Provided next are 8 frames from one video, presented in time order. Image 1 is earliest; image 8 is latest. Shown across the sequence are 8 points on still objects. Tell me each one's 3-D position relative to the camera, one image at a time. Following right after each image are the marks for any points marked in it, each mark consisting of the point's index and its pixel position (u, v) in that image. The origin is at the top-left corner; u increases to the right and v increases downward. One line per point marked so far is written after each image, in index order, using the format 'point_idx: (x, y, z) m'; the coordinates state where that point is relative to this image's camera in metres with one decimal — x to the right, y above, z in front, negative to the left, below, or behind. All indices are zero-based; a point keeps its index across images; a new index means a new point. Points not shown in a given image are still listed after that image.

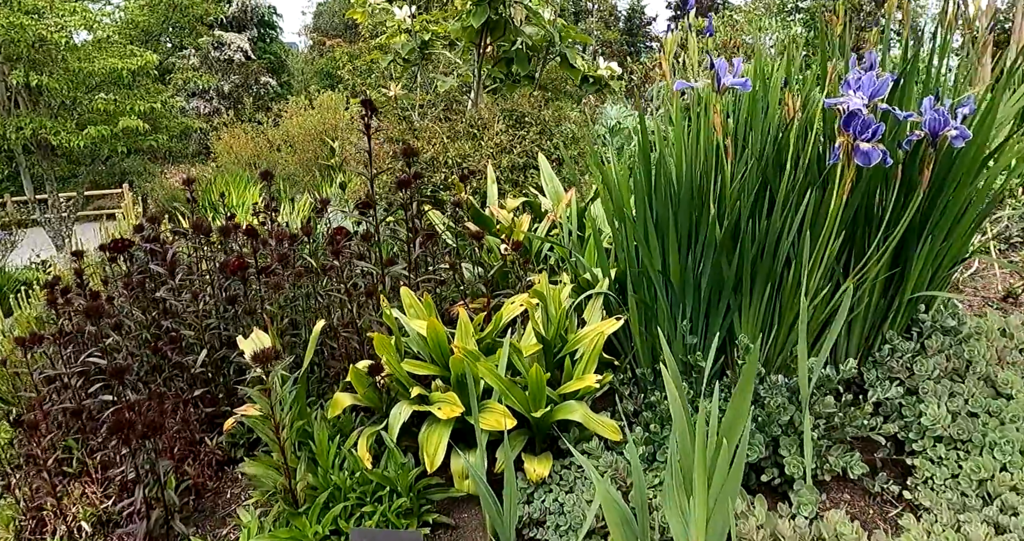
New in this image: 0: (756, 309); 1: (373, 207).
0: (+0.8, -0.1, +2.3) m
1: (-0.5, +0.3, +2.9) m
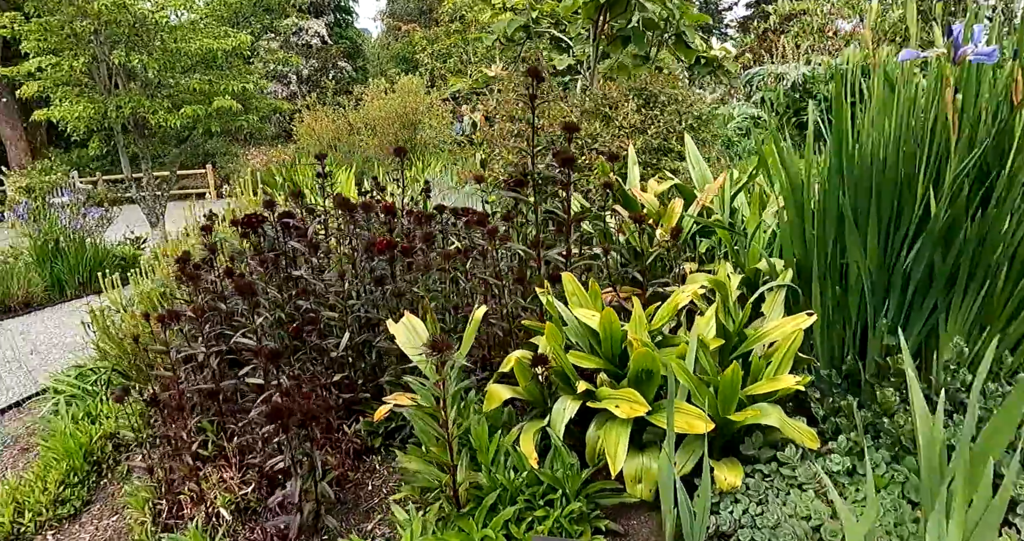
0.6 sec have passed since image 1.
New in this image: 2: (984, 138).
0: (+1.3, -0.1, +2.0) m
1: (0.0, +0.3, +2.7) m
2: (+1.3, +0.4, +2.0) m
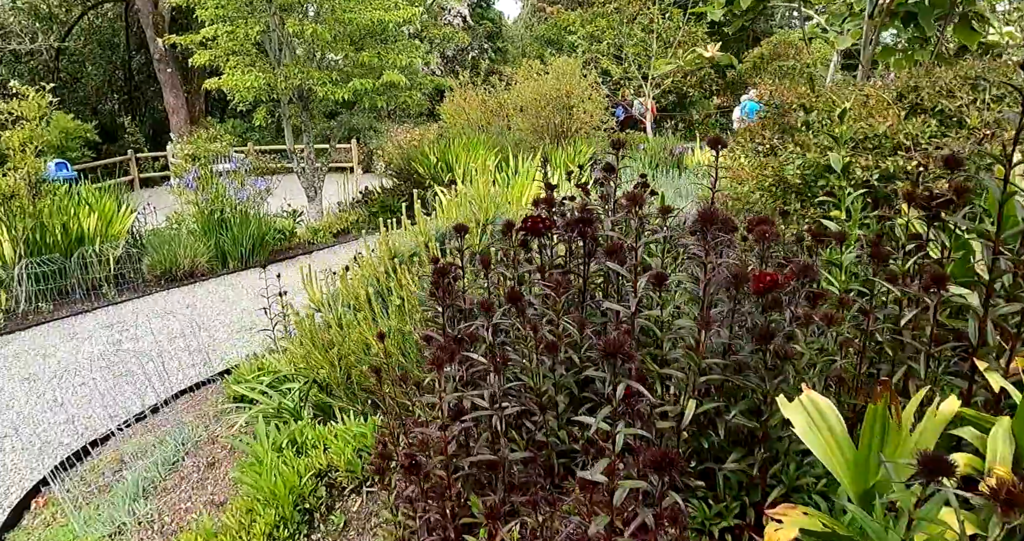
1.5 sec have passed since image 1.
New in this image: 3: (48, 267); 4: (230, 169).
0: (+2.2, -0.3, +1.1) m
1: (+1.0, +0.2, +1.9) m
2: (+2.2, +0.2, +1.1) m
3: (-3.7, 0.0, +5.6) m
4: (-3.1, +1.1, +8.0) m
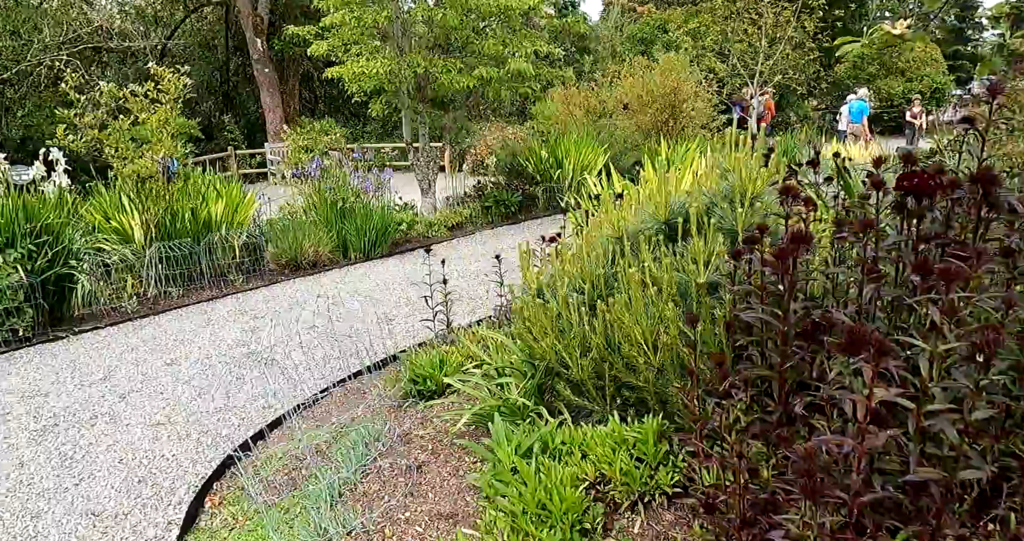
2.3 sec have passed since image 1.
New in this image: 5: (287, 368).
0: (+2.9, -0.3, +0.4) m
1: (+1.8, +0.2, +1.3) m
2: (+2.9, +0.2, +0.4) m
3: (-2.6, +0.2, +5.4) m
4: (-1.8, +1.2, +7.8) m
5: (-1.2, -0.5, +4.0) m
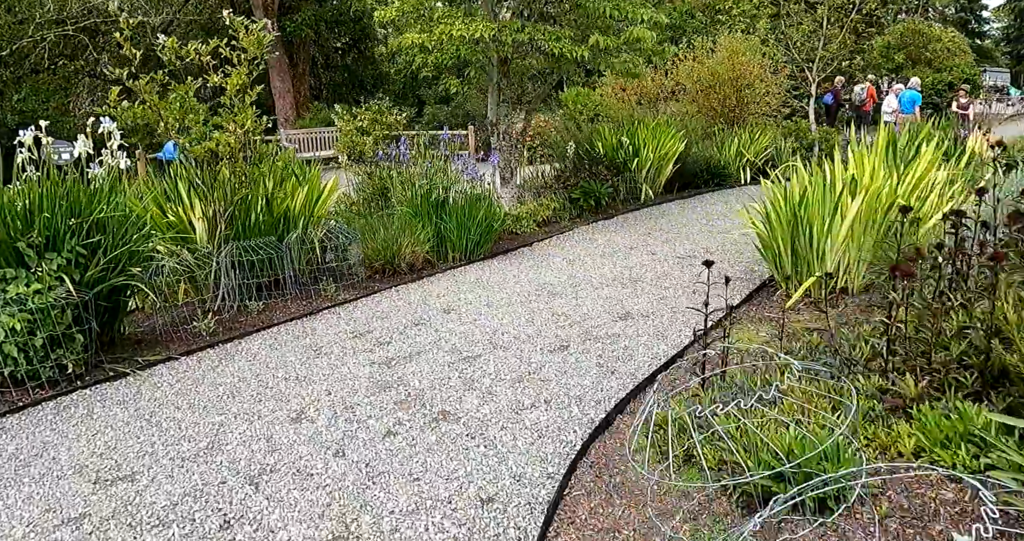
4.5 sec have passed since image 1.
0: (+4.0, -0.4, -0.7) m
1: (+2.9, +0.2, +0.2) m
2: (+4.1, +0.1, -0.7) m
3: (-1.5, +0.1, +4.2) m
4: (-0.8, +1.2, +6.5) m
5: (-0.2, -0.6, +2.8) m
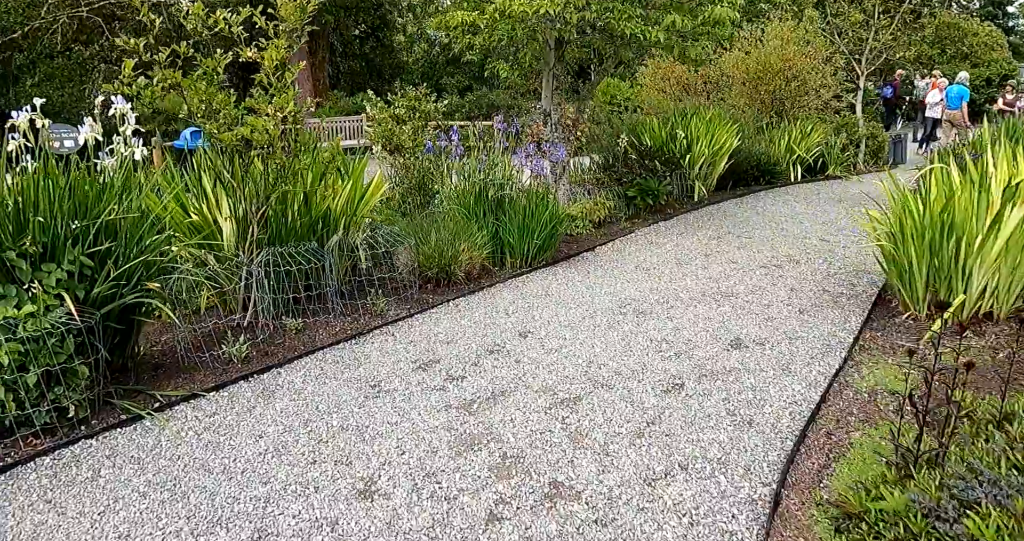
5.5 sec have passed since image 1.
0: (+4.4, -0.6, -1.4) m
1: (+3.3, 0.0, -0.5) m
2: (+4.5, -0.1, -1.4) m
3: (-1.1, +0.1, +3.5) m
4: (-0.3, +1.1, +5.9) m
5: (+0.3, -0.7, +2.1) m
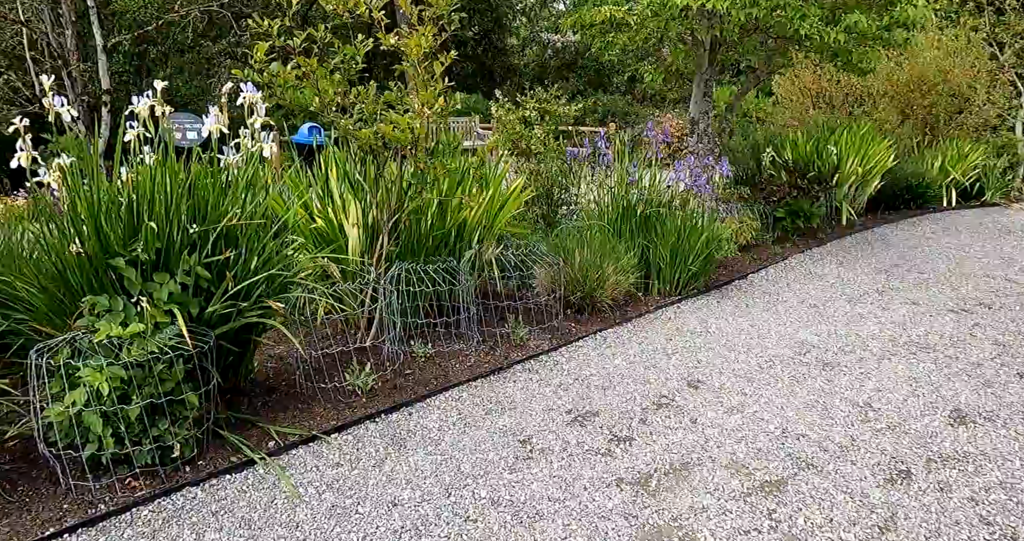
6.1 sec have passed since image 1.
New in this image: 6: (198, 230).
0: (+4.4, -0.9, -2.5) m
1: (+3.5, -0.3, -1.5) m
2: (+4.5, -0.4, -2.5) m
3: (-0.4, 0.0, +3.1) m
4: (+0.8, +1.0, +5.3) m
5: (+0.7, -0.8, +1.5) m
6: (-1.0, +0.1, +2.3) m
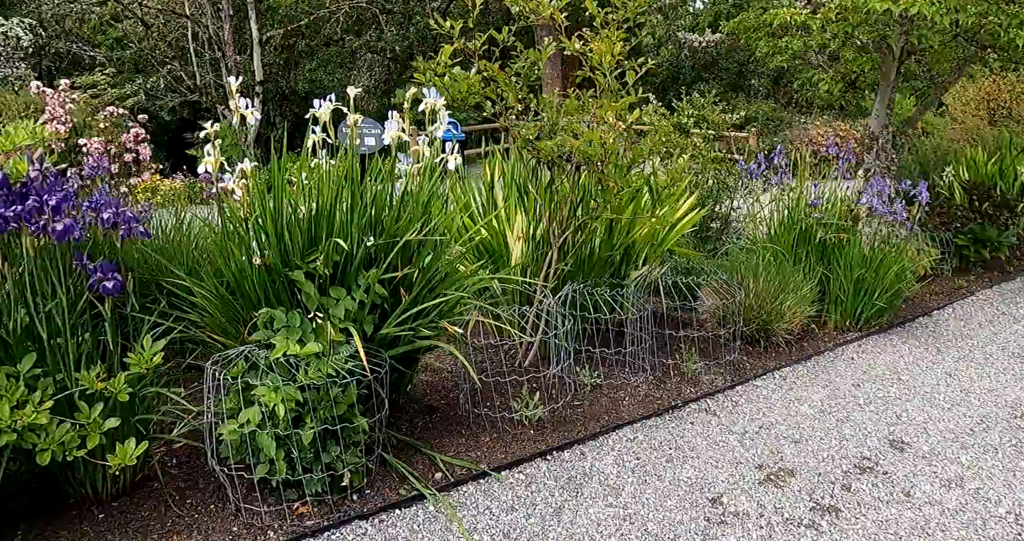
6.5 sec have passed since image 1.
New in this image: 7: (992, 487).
0: (+4.1, -1.3, -3.3) m
1: (+3.4, -0.6, -2.2) m
2: (+4.3, -0.8, -3.4) m
3: (+0.3, -0.1, +2.9) m
4: (+1.8, +0.8, +4.9) m
5: (+1.1, -1.0, +1.1) m
6: (-0.4, +0.1, +2.2) m
7: (+1.5, -0.7, +2.3) m
